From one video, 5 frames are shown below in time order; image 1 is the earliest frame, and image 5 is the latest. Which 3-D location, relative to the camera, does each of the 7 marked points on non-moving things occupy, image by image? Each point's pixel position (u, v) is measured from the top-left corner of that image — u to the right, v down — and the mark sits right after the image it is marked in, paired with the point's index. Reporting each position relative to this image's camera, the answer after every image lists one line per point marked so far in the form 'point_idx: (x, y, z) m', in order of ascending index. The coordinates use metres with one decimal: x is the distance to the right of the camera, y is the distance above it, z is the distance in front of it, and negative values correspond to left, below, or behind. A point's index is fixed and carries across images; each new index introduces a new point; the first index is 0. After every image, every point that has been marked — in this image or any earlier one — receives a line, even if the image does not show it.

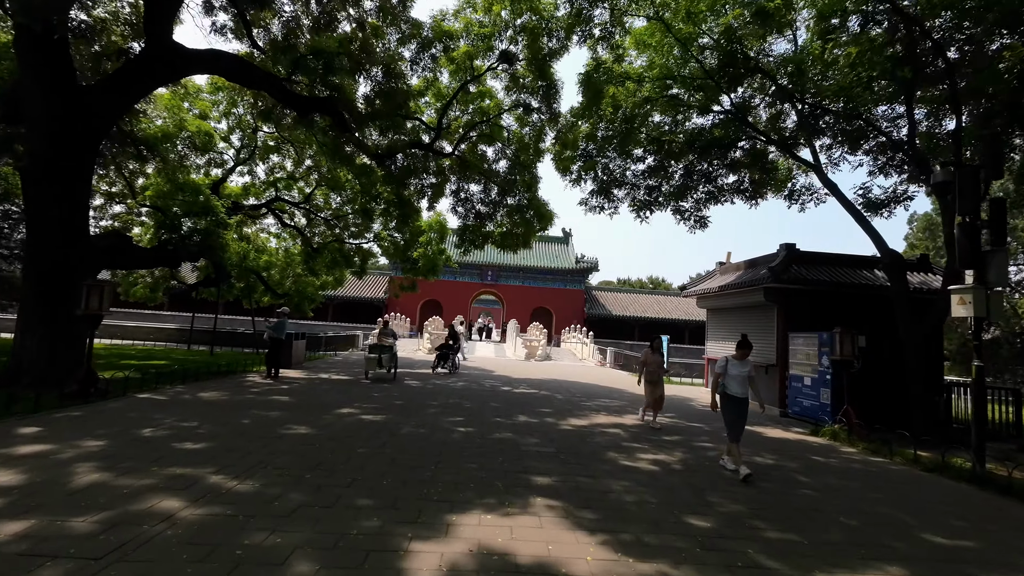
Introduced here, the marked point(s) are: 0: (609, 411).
0: (+1.5, -2.0, +7.6) m
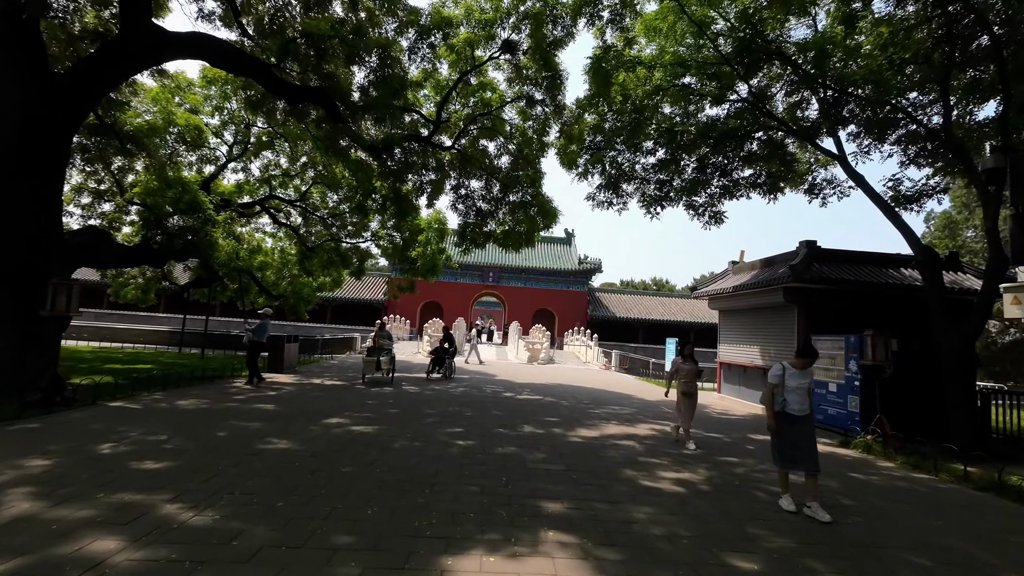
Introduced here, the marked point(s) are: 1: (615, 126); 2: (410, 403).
0: (+1.6, -1.9, +7.1) m
1: (+2.0, +3.1, +9.2) m
2: (-1.6, -1.8, +7.5) m
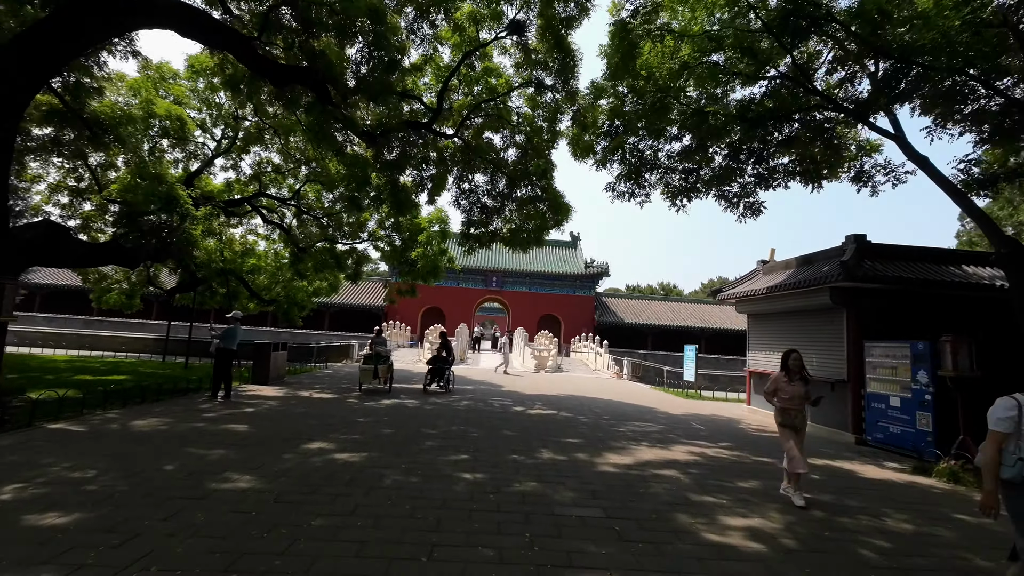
0: (+1.8, -1.9, +6.1) m
1: (+2.1, +3.1, +8.3) m
2: (-1.4, -1.8, +6.6) m
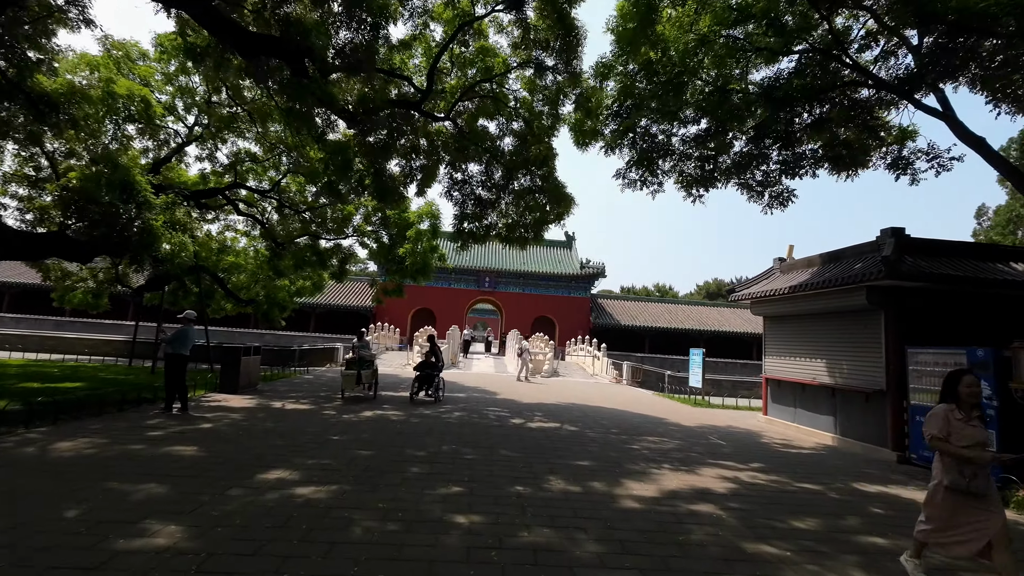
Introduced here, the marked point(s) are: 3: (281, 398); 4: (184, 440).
0: (+1.8, -1.9, +5.2) m
1: (+2.1, +3.1, +7.5) m
2: (-1.4, -1.8, +5.7) m
3: (-4.0, -1.9, +8.3) m
4: (-3.4, -1.6, +5.0) m
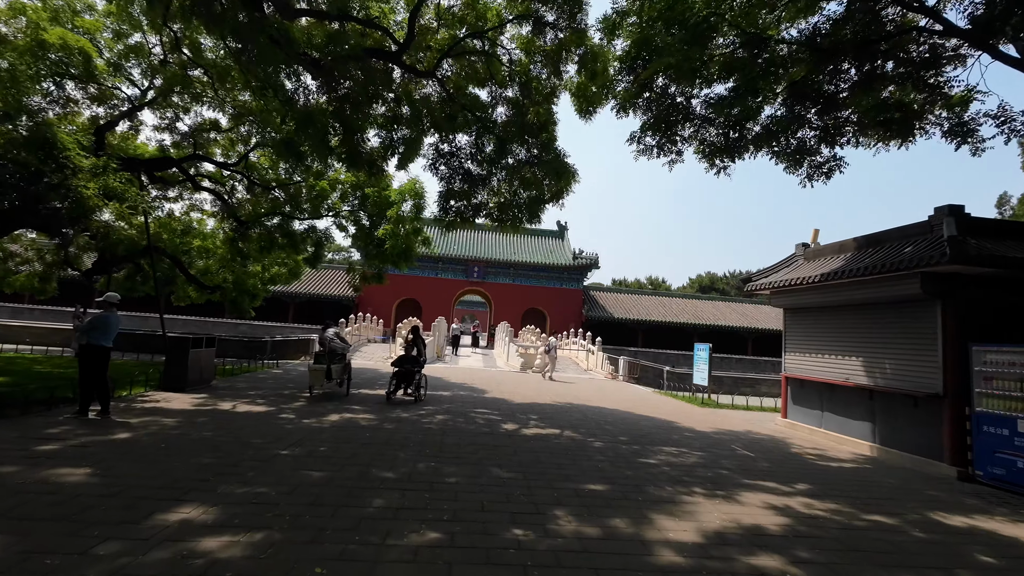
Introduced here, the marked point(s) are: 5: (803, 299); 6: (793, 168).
0: (+1.7, -1.7, +4.2) m
1: (+2.1, +3.3, +6.4) m
2: (-1.5, -1.5, +4.6) m
3: (-4.1, -1.6, +7.1) m
4: (-3.4, -1.4, +3.9) m
5: (+4.6, -0.2, +7.7) m
6: (+3.5, +1.5, +6.0) m
